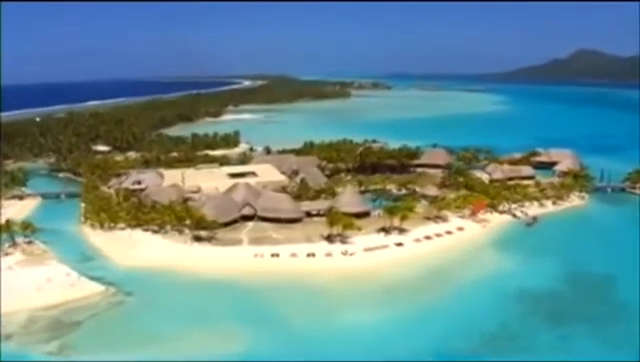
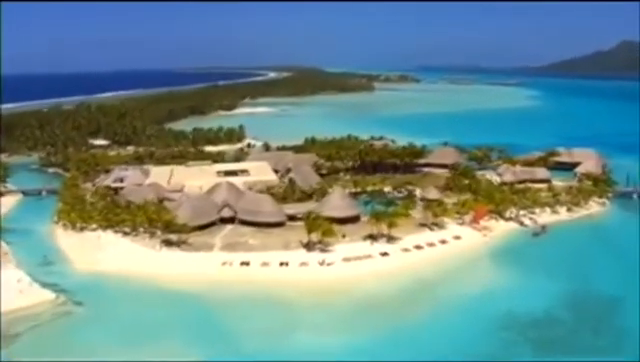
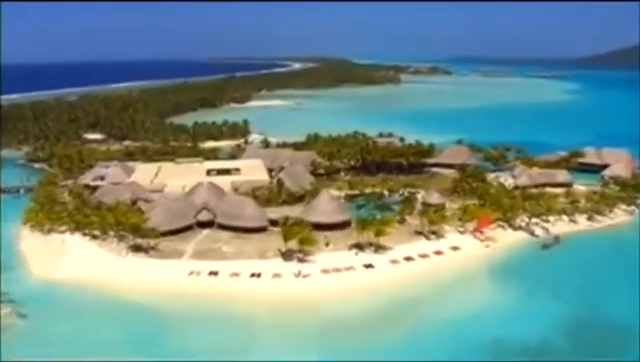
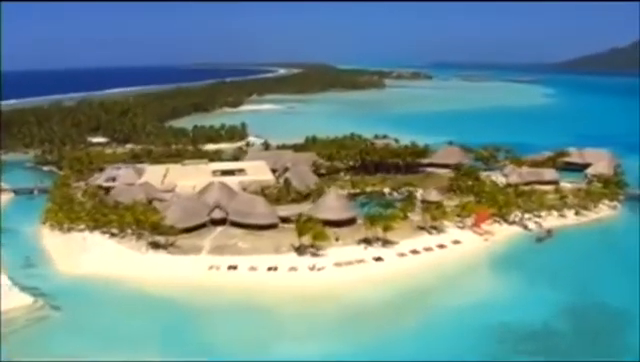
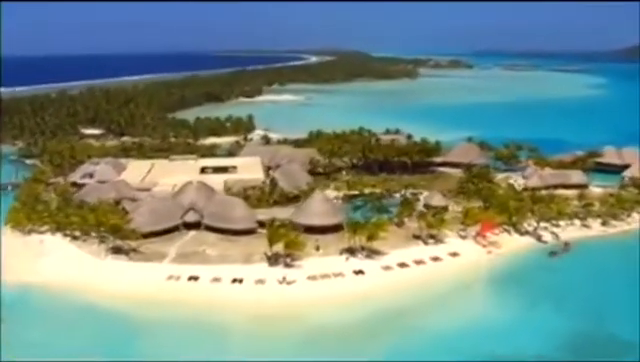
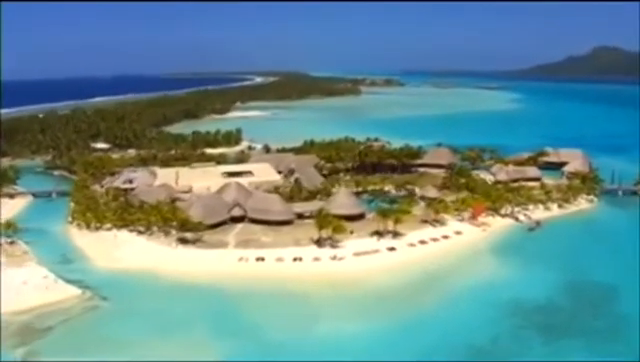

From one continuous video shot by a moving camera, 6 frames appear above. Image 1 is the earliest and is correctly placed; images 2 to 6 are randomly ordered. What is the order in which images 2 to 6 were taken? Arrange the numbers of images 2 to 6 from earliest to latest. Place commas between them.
6, 2, 4, 3, 5
